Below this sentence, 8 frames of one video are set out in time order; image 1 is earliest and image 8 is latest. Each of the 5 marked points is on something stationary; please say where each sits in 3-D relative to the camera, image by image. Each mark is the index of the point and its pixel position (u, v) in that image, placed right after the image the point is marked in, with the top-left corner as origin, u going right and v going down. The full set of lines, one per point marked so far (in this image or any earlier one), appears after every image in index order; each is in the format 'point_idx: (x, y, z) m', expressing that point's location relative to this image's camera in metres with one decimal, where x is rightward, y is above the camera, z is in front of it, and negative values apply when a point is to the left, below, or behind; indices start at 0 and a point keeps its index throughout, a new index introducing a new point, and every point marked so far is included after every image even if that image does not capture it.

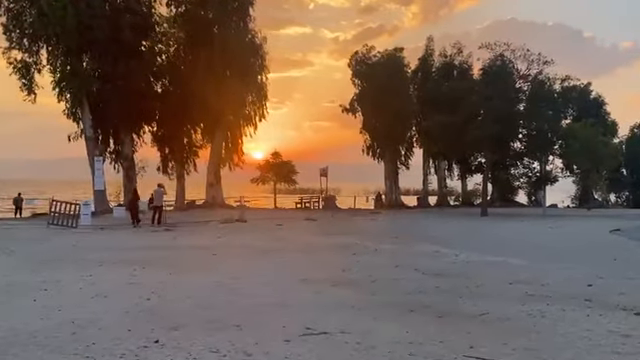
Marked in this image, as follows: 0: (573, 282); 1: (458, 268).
0: (+6.3, -2.6, +15.0) m
1: (+4.1, -2.6, +17.9) m
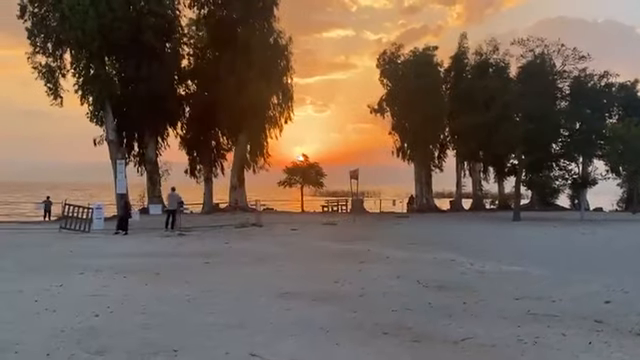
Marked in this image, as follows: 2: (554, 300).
0: (+6.0, -2.7, +13.4) m
1: (+4.0, -2.7, +16.4) m
2: (+5.1, -2.6, +12.9) m
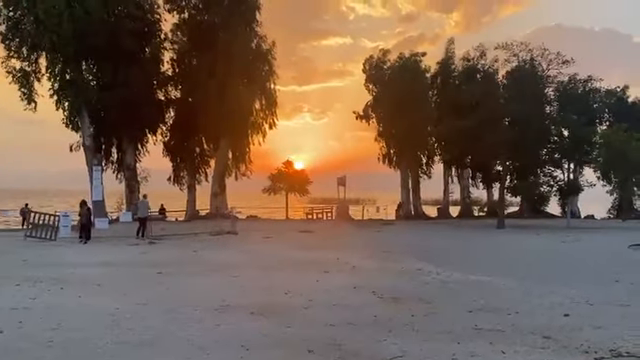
0: (+4.8, -2.8, +12.6) m
1: (+2.8, -2.9, +15.6) m
2: (+3.9, -2.7, +12.1) m
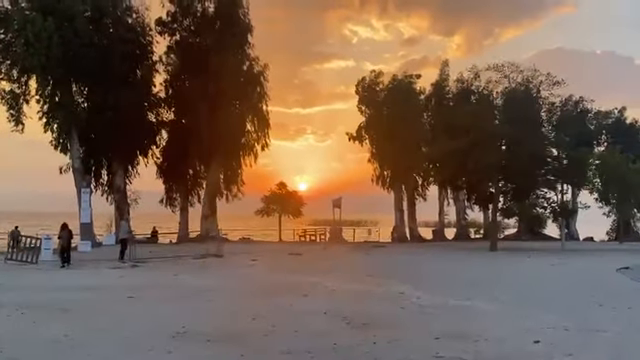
0: (+4.0, -3.2, +12.1) m
1: (+2.1, -3.4, +15.2) m
2: (+3.1, -3.1, +11.6) m
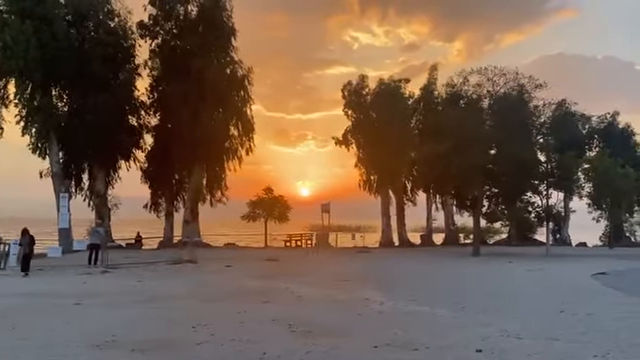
0: (+2.8, -3.2, +11.6) m
1: (+0.8, -3.5, +14.7) m
2: (+1.9, -3.2, +11.1) m
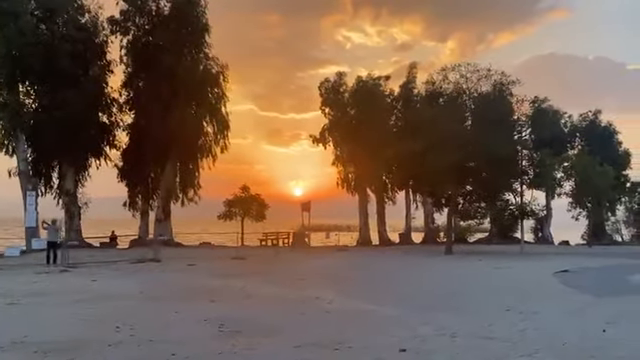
0: (+1.3, -3.1, +11.2) m
1: (-0.7, -3.4, +14.2) m
2: (+0.4, -3.0, +10.7) m
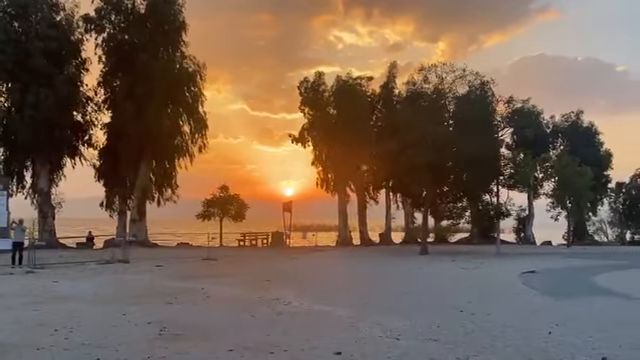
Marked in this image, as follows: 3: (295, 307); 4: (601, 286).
0: (+0.1, -3.1, +11.0) m
1: (-1.9, -3.4, +14.0) m
2: (-0.8, -3.0, +10.5) m
3: (-0.7, -3.6, +16.7) m
4: (+9.2, -3.5, +19.4) m
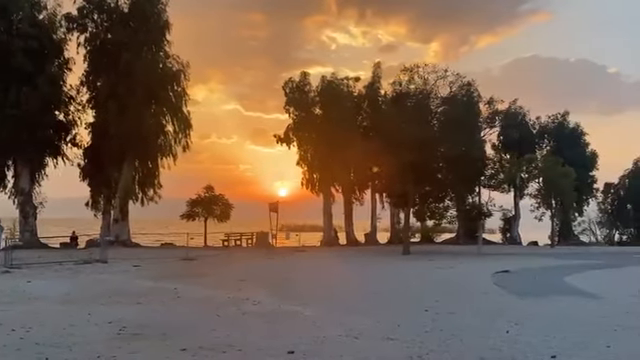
0: (-0.7, -3.1, +11.0) m
1: (-2.7, -3.3, +14.0) m
2: (-1.6, -3.0, +10.5) m
3: (-1.6, -3.6, +16.7) m
4: (+8.3, -3.5, +19.6) m
